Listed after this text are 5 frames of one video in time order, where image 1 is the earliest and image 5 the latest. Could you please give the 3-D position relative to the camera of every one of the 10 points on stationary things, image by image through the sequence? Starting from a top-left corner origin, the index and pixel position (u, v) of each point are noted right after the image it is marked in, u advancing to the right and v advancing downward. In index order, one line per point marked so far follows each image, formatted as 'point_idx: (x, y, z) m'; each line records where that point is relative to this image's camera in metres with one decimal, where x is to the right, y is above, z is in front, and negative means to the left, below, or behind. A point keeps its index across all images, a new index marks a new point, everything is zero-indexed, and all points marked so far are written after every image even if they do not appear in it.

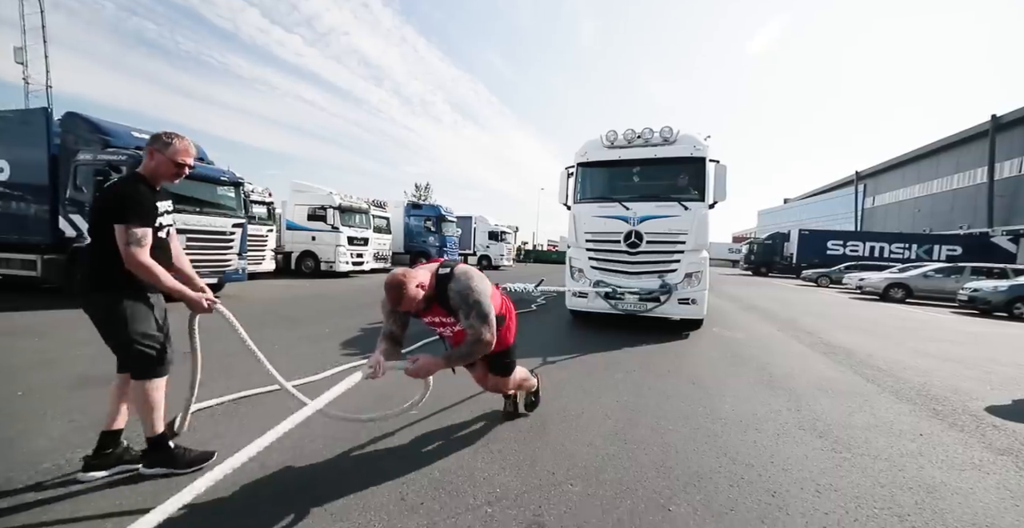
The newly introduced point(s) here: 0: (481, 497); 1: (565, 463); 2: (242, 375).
0: (-0.2, -1.3, +2.1) m
1: (+0.4, -1.3, +2.5) m
2: (-3.1, -1.3, +4.2) m
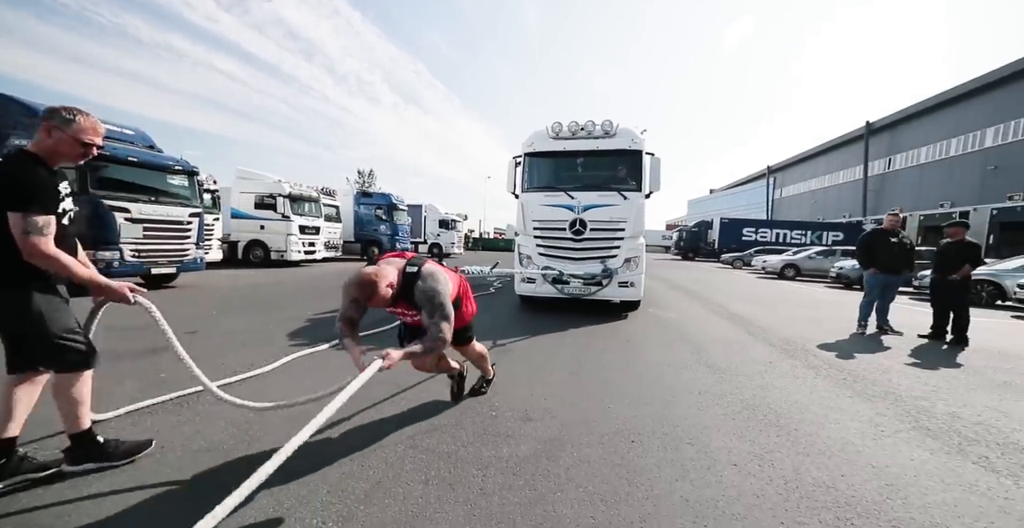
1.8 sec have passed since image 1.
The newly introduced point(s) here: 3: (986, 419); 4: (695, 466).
0: (-0.2, -1.2, +3.0) m
1: (+0.3, -1.2, +3.5) m
2: (-3.4, -1.2, +4.7) m
3: (+3.5, -1.1, +2.7) m
4: (+1.1, -1.2, +2.2) m
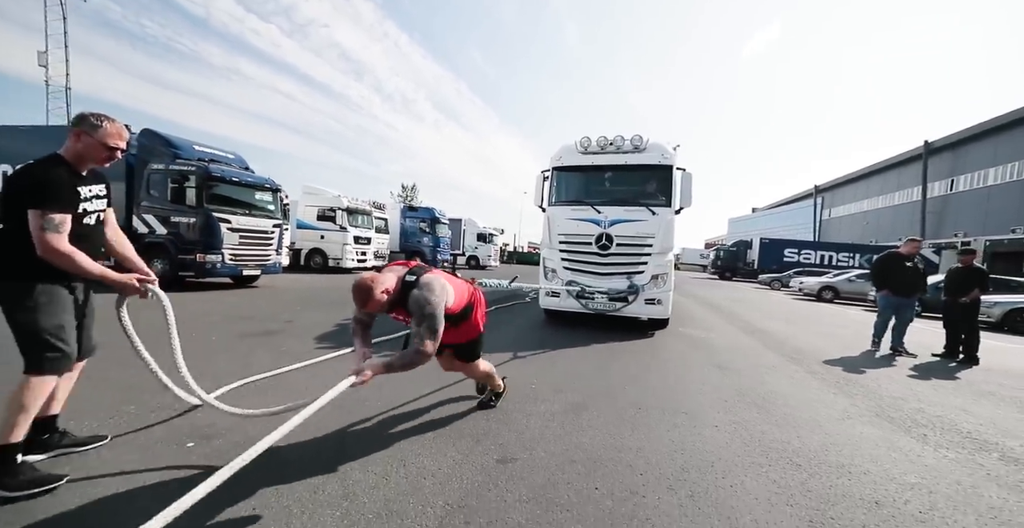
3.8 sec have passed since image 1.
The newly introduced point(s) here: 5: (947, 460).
0: (+0.2, -1.3, +3.9) m
1: (+0.7, -1.3, +4.3) m
2: (-2.9, -1.2, +5.8) m
3: (+3.8, -1.3, +3.2) m
4: (+1.4, -1.3, +2.9) m
5: (+2.8, -1.3, +2.4) m
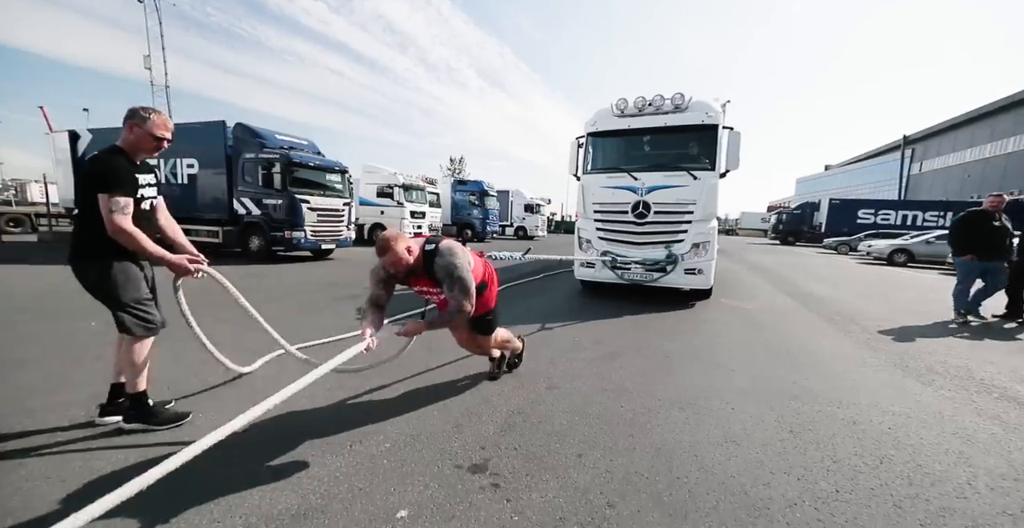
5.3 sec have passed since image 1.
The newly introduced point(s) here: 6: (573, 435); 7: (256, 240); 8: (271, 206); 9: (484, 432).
0: (+0.7, -0.9, +4.5) m
1: (+1.3, -0.9, +4.9) m
2: (-2.1, -0.7, +6.8) m
3: (+4.2, -0.9, +3.4) m
4: (+1.8, -1.0, +3.4) m
5: (+3.2, -1.0, +2.7) m
6: (+0.4, -1.1, +2.3) m
7: (-7.5, +0.7, +10.7) m
8: (-6.9, +1.7, +10.4) m
9: (-0.2, -1.1, +2.4) m
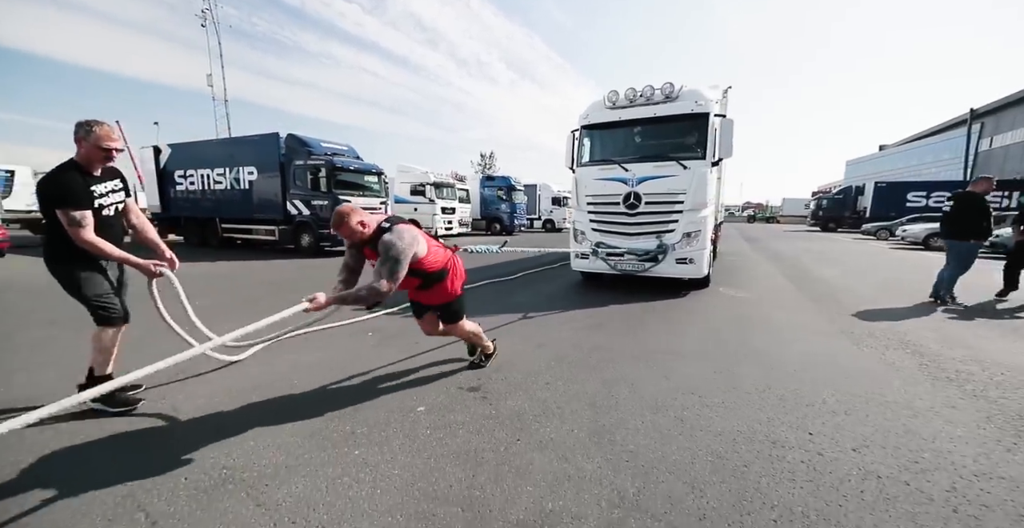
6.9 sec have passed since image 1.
0: (+0.8, -0.7, +5.3) m
1: (+1.4, -0.7, +5.6) m
2: (-1.8, -0.5, +7.8) m
3: (+4.2, -0.7, +3.8) m
4: (+1.8, -0.8, +4.1) m
5: (+3.1, -0.8, +3.2) m
6: (+0.3, -0.9, +3.1) m
7: (-6.8, +0.9, +12.1) m
8: (-6.2, +1.9, +11.8) m
9: (-0.3, -0.9, +3.2) m
